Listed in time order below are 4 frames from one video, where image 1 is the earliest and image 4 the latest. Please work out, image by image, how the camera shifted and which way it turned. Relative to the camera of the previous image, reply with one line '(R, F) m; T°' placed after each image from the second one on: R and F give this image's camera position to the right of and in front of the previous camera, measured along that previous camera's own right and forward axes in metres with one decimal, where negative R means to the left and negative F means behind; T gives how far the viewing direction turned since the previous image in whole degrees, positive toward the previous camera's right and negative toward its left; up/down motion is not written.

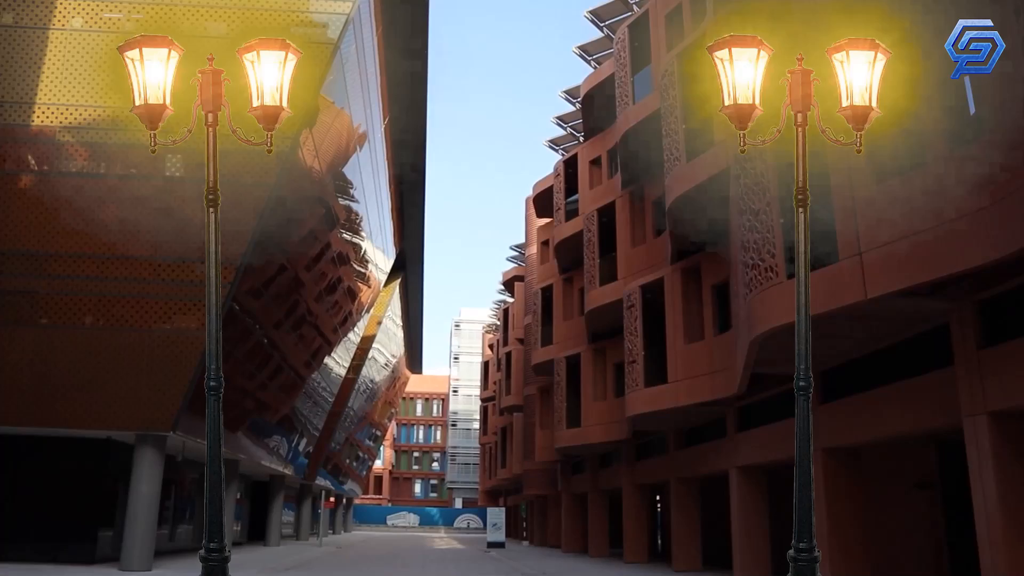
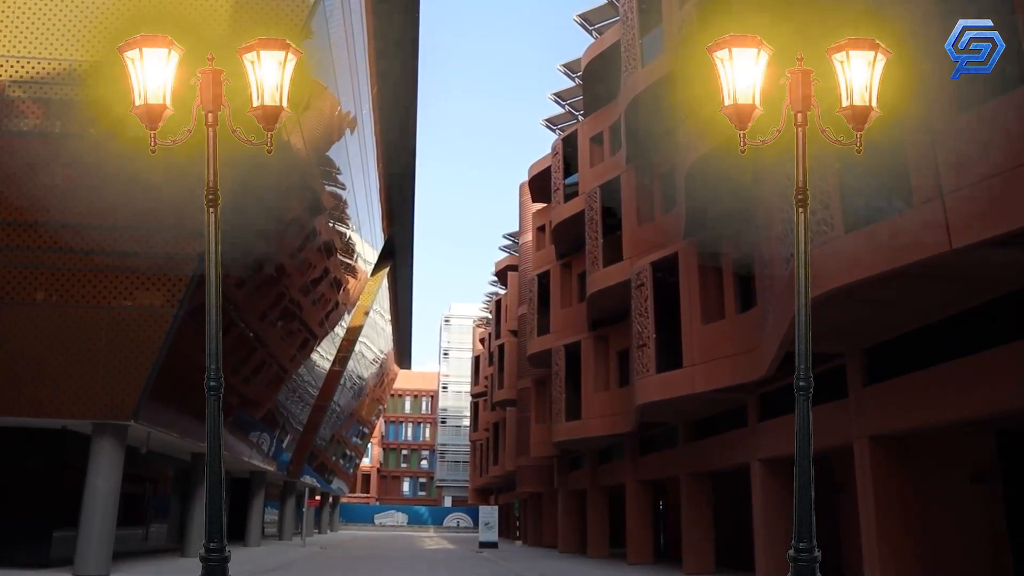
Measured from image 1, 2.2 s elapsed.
(-0.7, +0.6) m; +2°
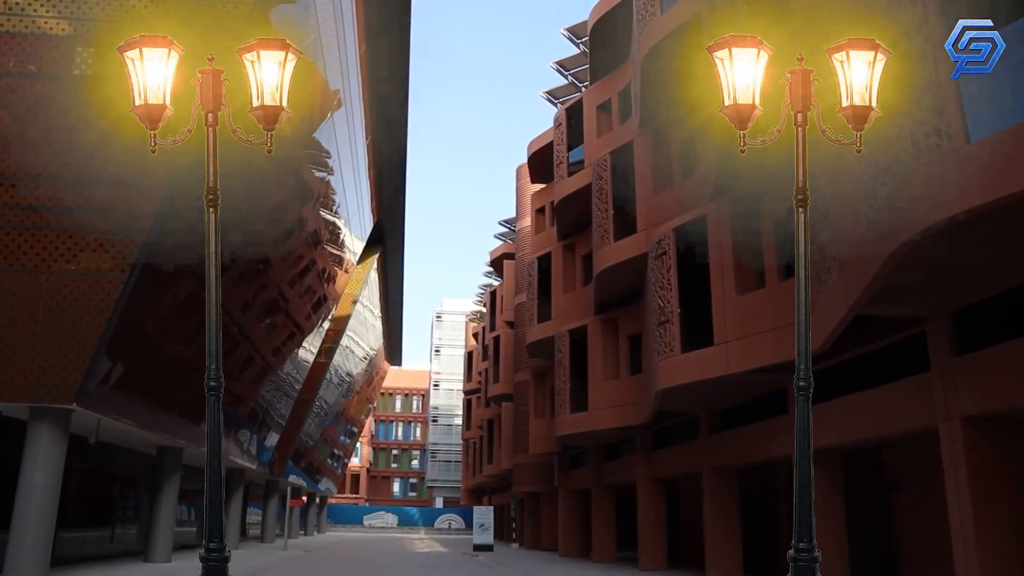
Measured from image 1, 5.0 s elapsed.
(-1.0, +0.7) m; +2°
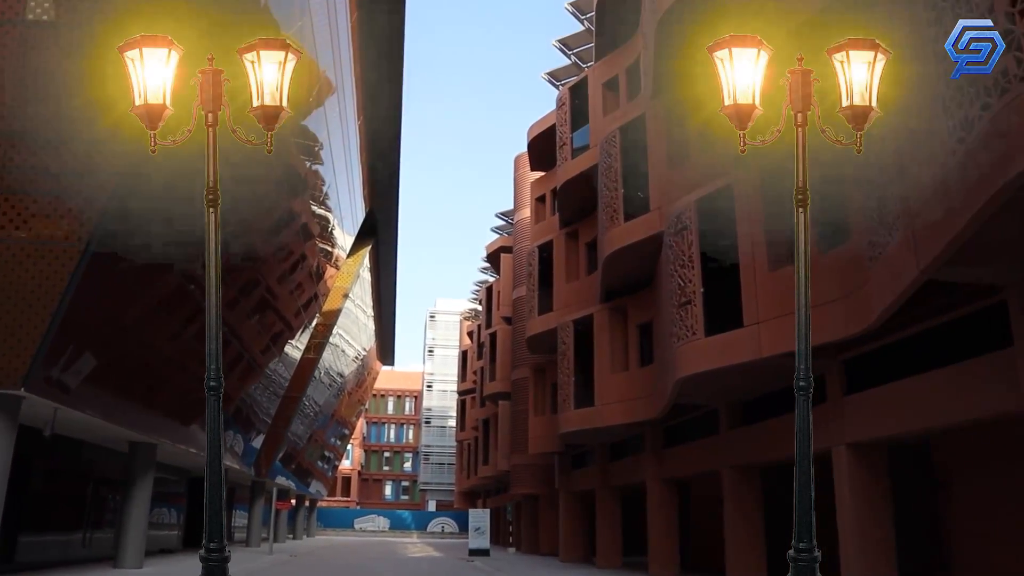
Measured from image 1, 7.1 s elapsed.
(-0.7, +0.6) m; +2°
